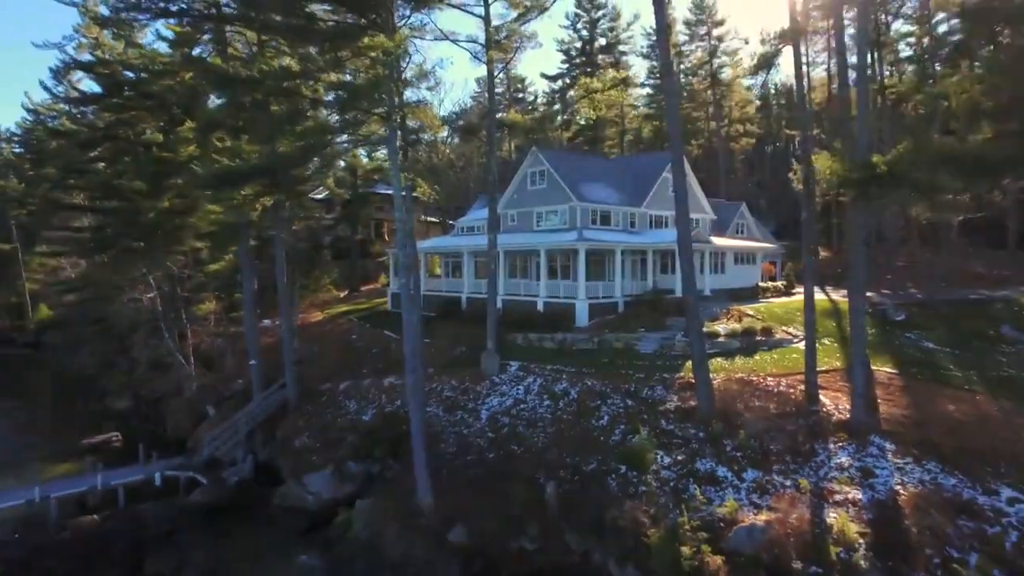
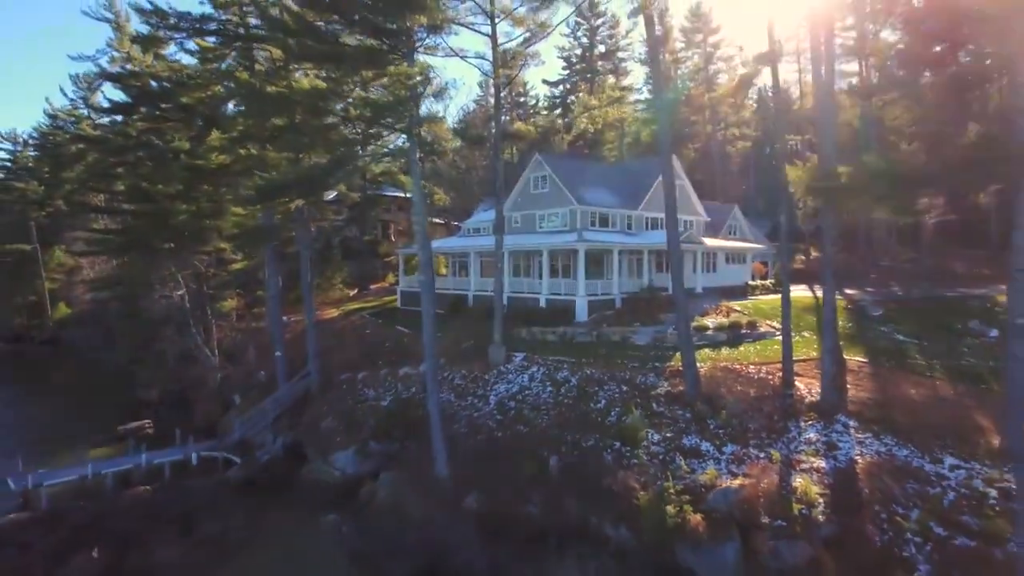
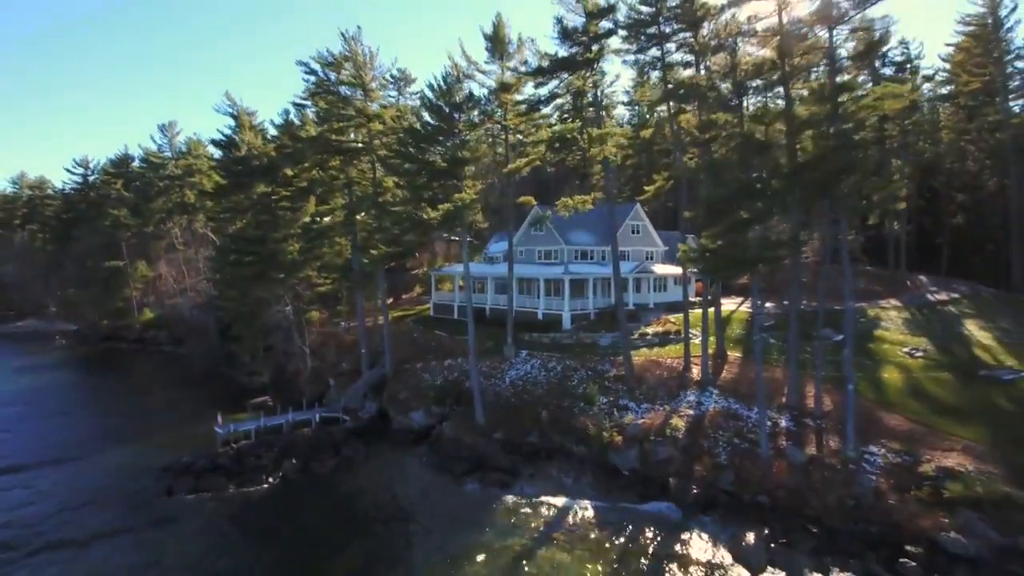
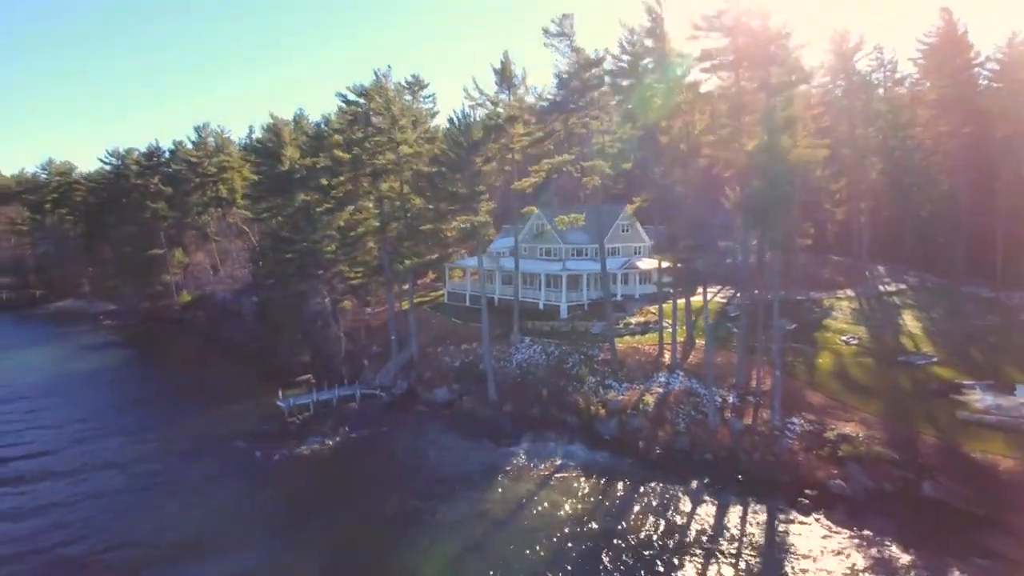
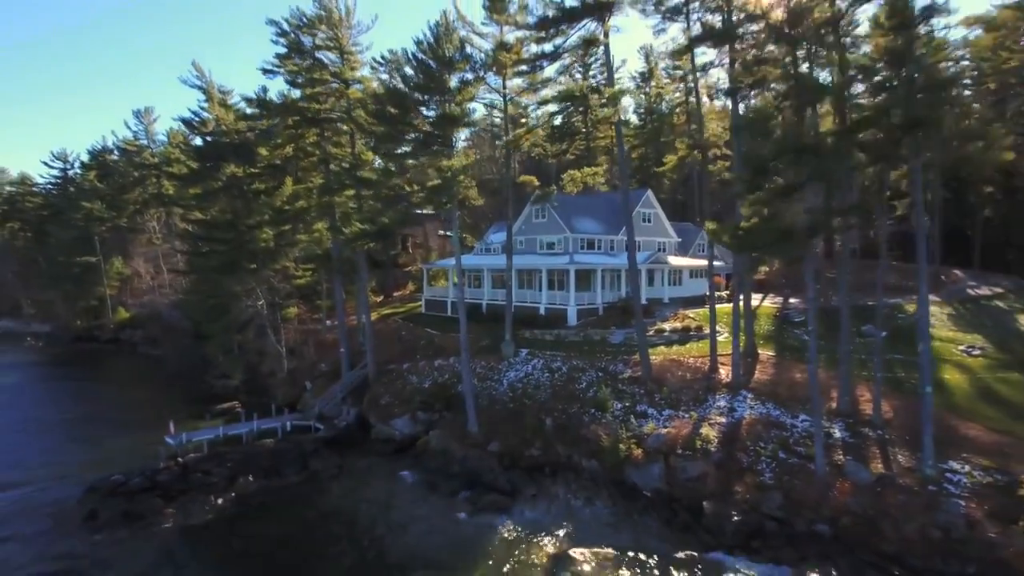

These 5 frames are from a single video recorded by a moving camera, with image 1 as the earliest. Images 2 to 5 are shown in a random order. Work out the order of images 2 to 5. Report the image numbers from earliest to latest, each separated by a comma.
2, 5, 3, 4
